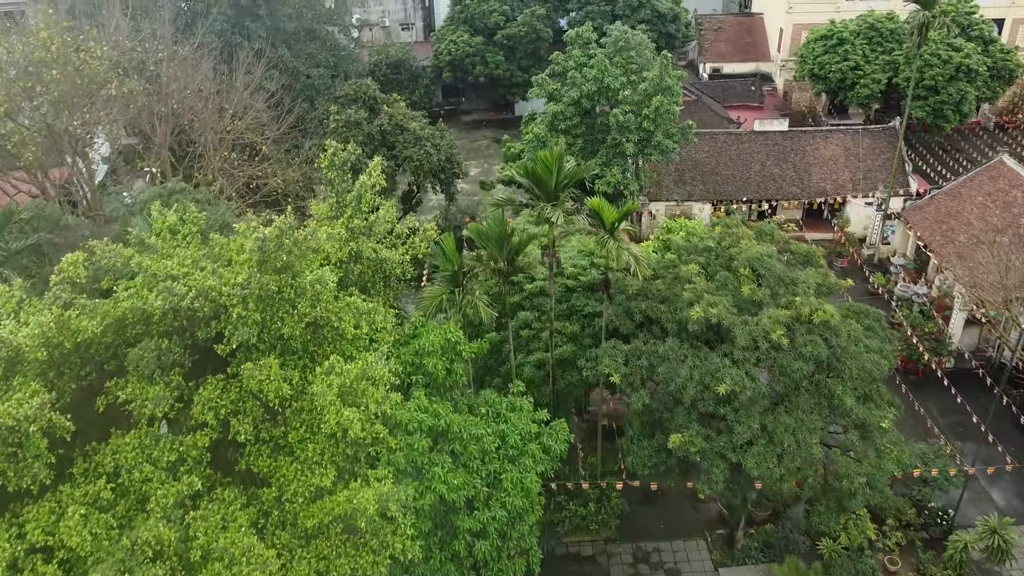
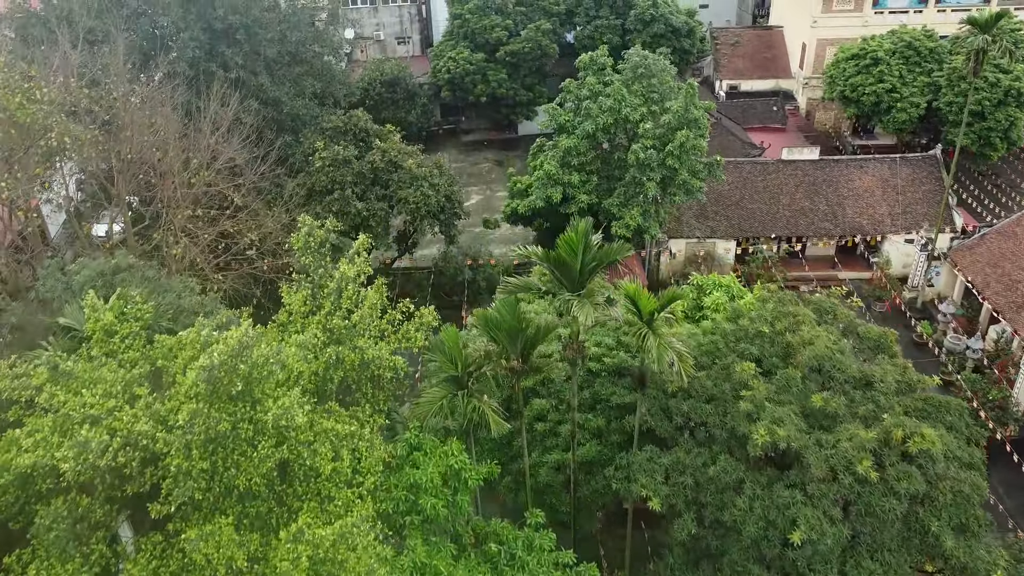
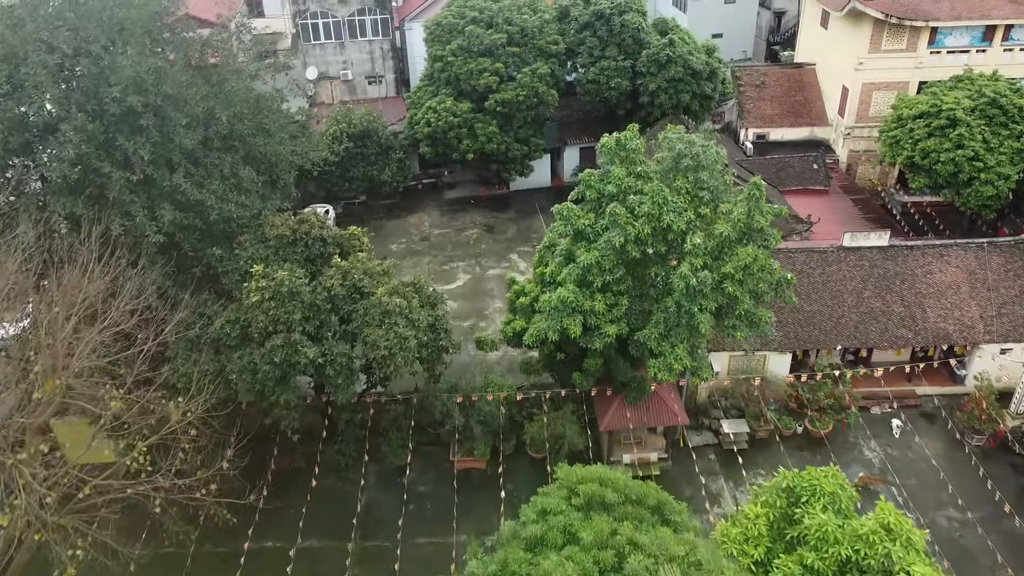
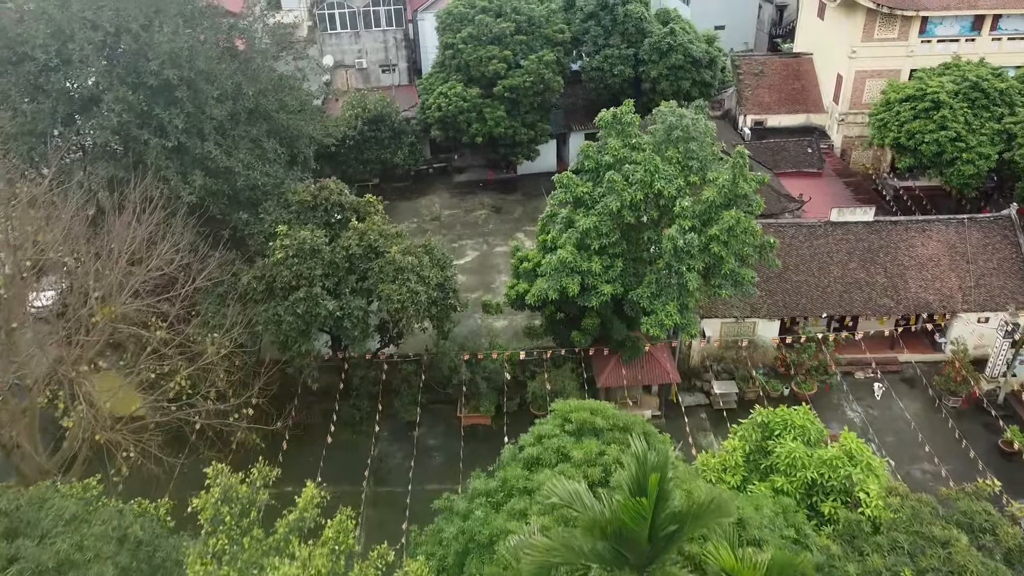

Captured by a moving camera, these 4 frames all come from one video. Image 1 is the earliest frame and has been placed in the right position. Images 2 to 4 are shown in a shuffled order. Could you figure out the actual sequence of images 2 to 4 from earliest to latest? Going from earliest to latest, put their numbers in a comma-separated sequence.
2, 4, 3
